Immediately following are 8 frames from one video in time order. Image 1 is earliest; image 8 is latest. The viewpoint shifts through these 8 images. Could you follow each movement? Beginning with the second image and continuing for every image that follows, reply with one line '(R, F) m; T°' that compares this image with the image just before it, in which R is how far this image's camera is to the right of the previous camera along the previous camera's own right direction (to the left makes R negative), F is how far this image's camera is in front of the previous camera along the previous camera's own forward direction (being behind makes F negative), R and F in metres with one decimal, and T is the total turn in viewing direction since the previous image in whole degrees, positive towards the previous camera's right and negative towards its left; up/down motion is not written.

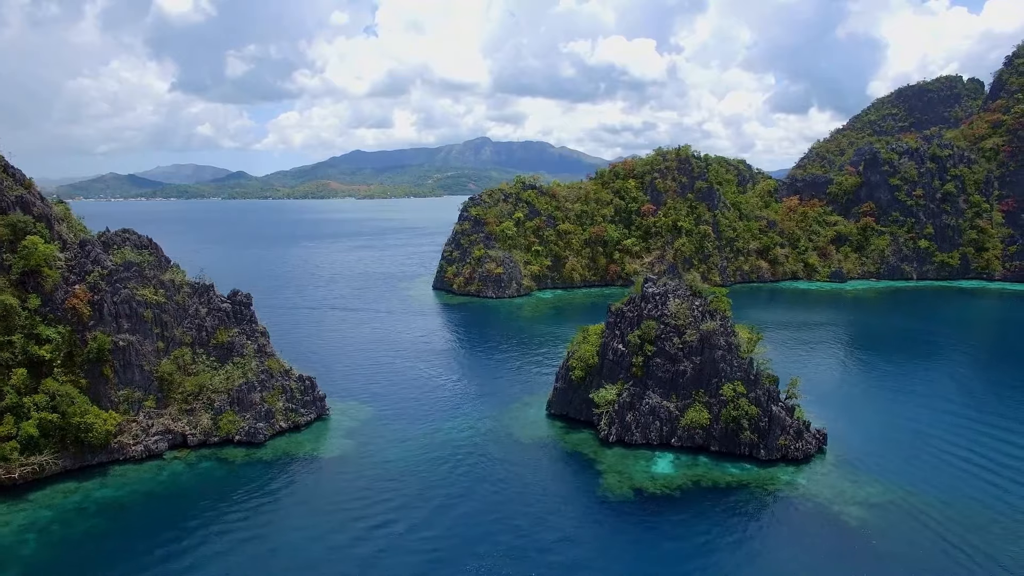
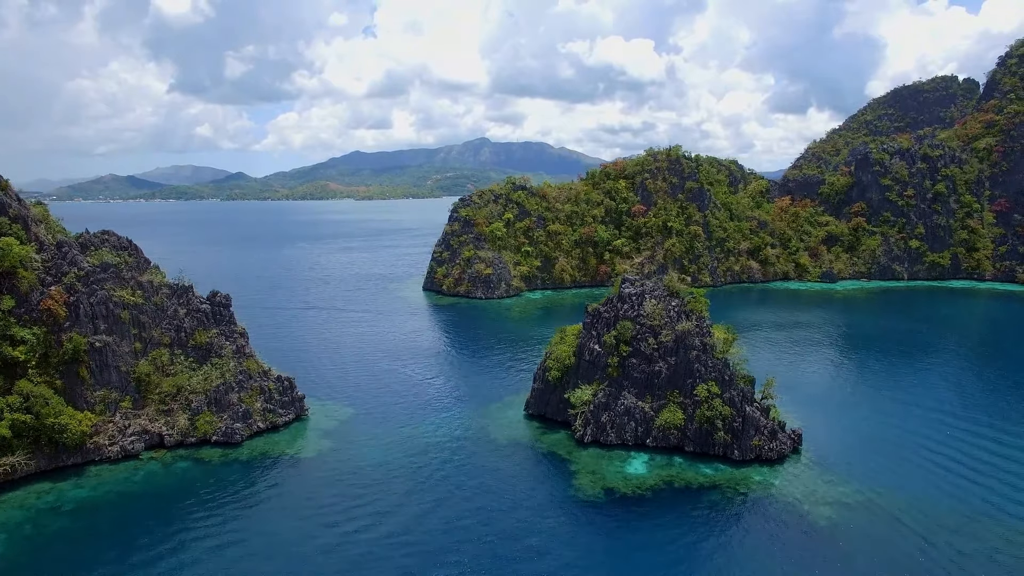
(+1.5, -0.1) m; 0°
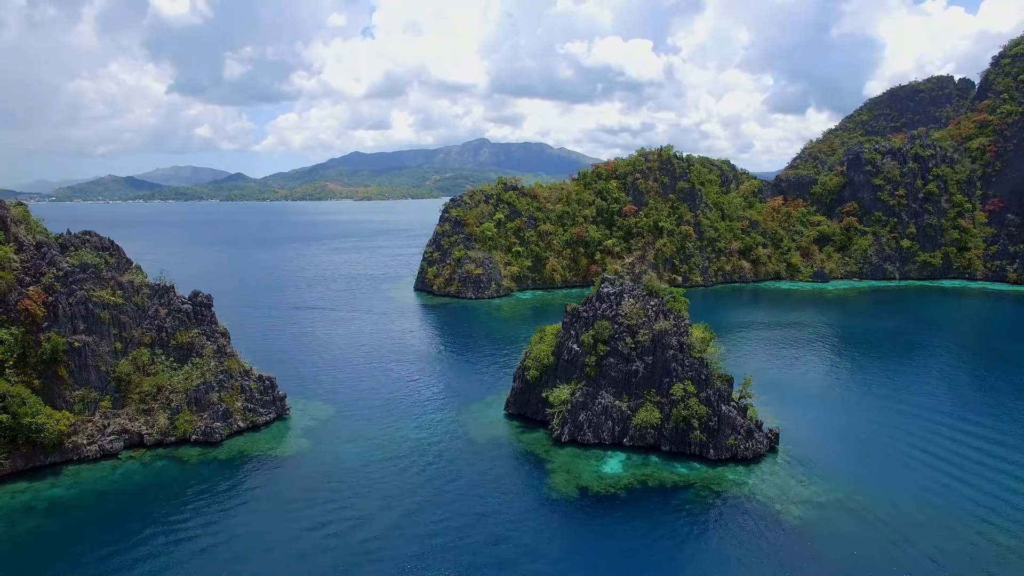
(+1.4, -0.1) m; 0°
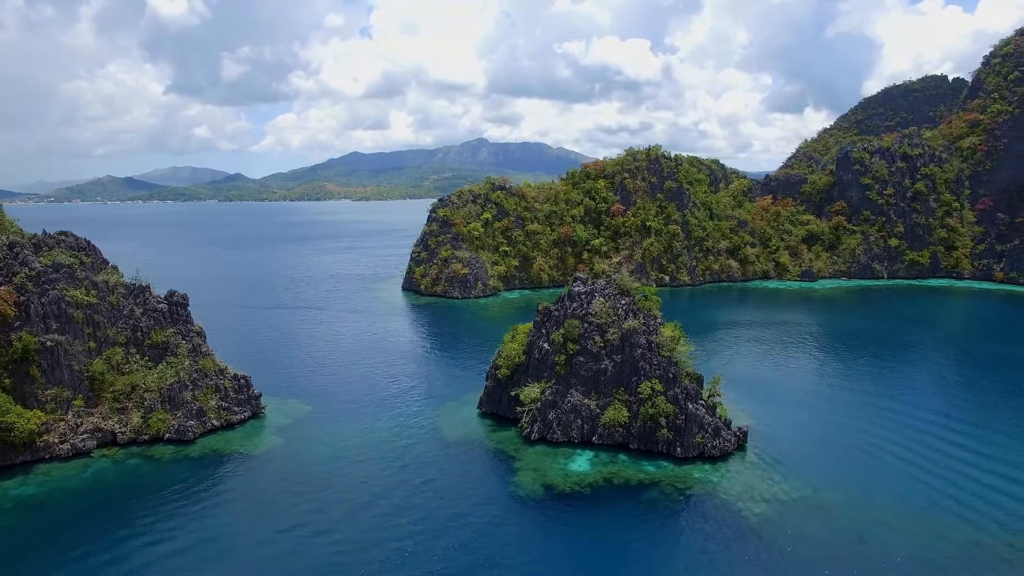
(+1.9, -0.2) m; 0°
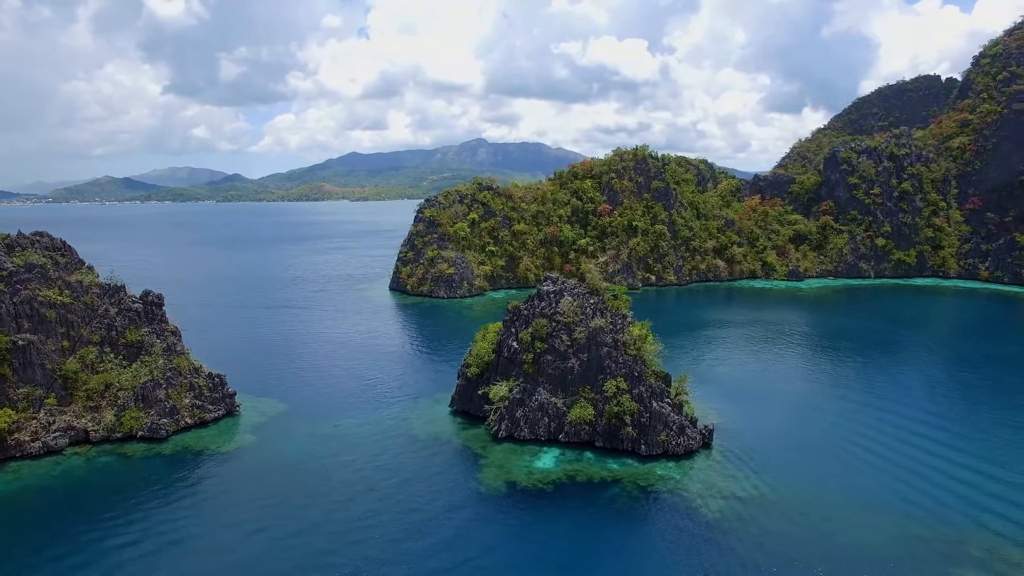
(+2.0, -0.4) m; 0°
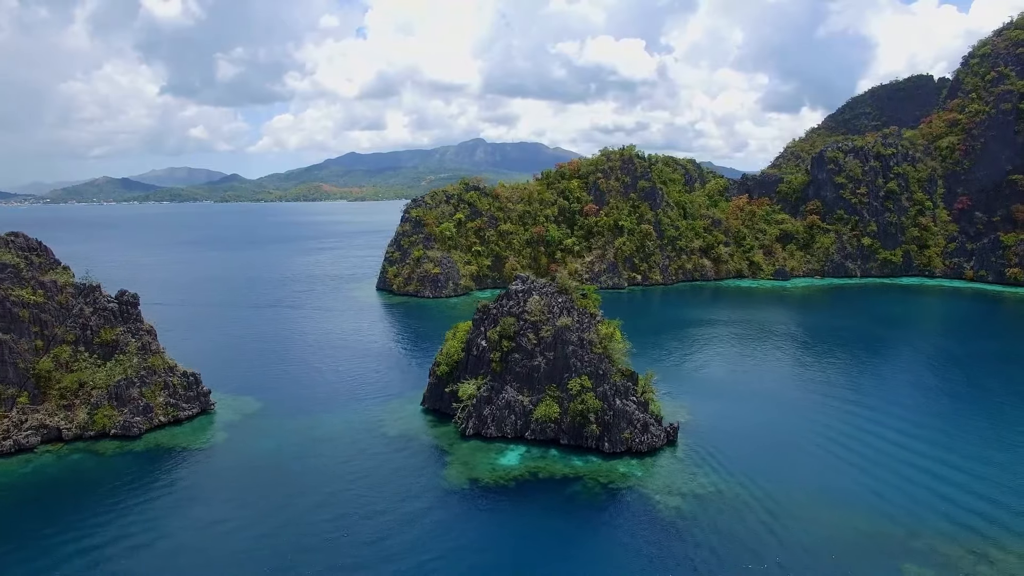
(+2.0, -0.4) m; 0°
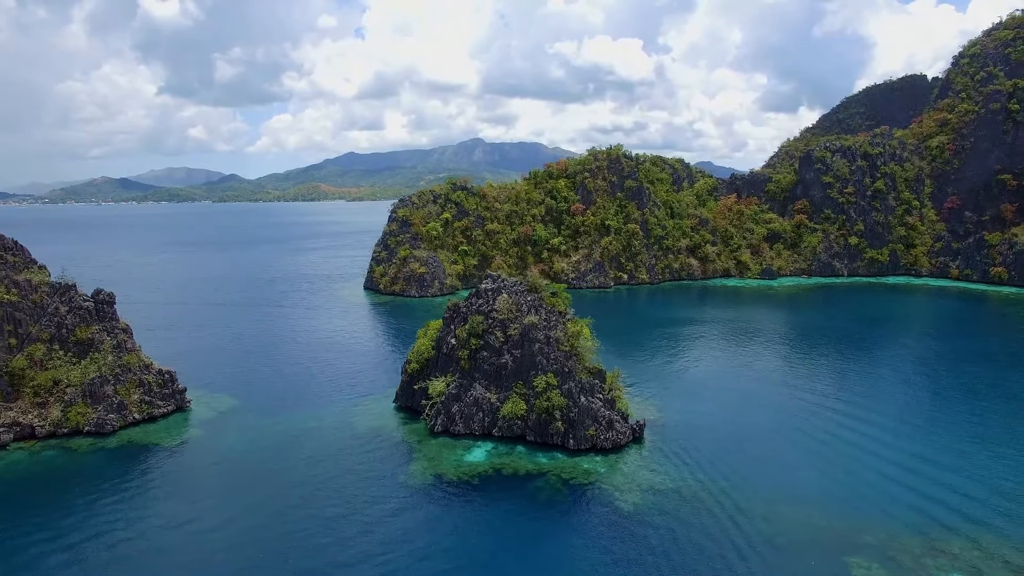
(+2.0, -0.4) m; 0°
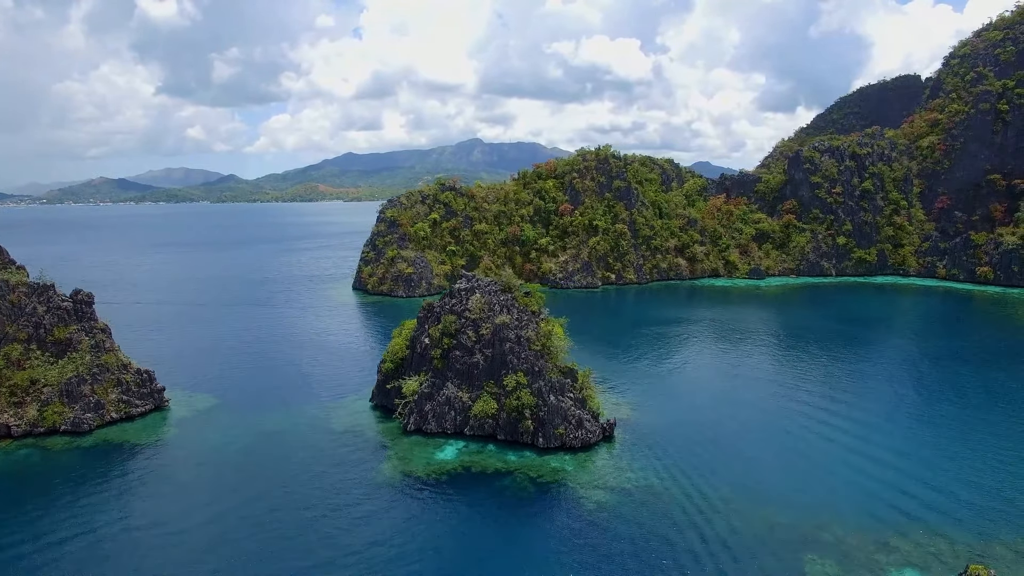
(+1.8, -0.3) m; 0°
